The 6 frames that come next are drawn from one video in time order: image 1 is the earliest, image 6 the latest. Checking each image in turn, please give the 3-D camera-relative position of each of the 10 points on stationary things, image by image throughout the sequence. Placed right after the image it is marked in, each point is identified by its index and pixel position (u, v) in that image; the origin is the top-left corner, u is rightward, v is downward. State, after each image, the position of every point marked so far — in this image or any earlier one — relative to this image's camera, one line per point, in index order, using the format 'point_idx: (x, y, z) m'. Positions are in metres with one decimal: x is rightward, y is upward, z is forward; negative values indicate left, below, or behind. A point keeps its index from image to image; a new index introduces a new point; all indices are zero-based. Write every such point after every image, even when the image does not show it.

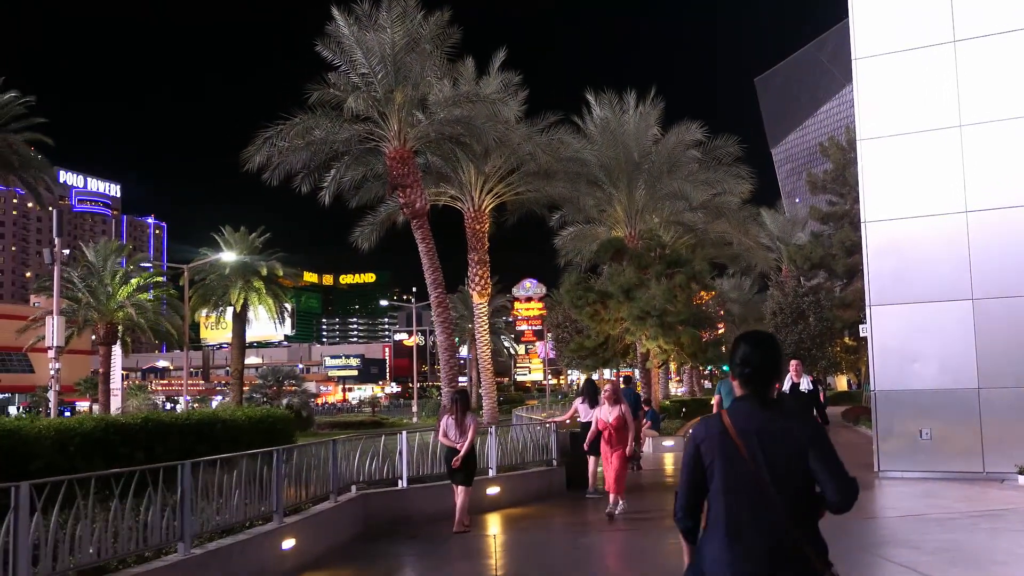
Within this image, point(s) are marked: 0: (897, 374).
0: (+4.9, -1.1, +11.9) m
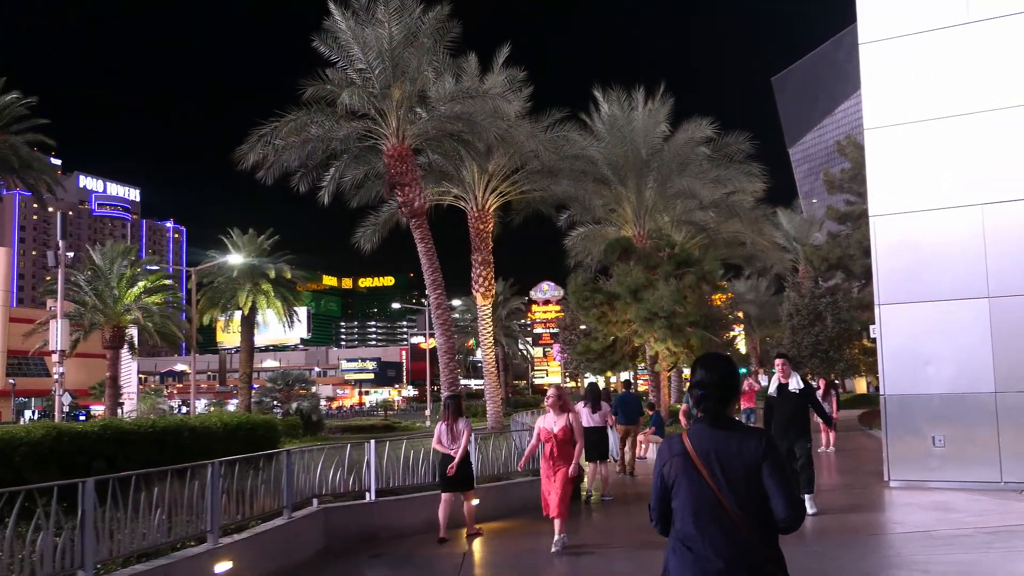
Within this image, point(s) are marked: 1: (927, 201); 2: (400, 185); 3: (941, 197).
0: (+4.8, -1.1, +11.2) m
1: (+5.1, +1.1, +11.3) m
2: (-2.4, +2.2, +19.5) m
3: (+5.3, +1.2, +11.2) m
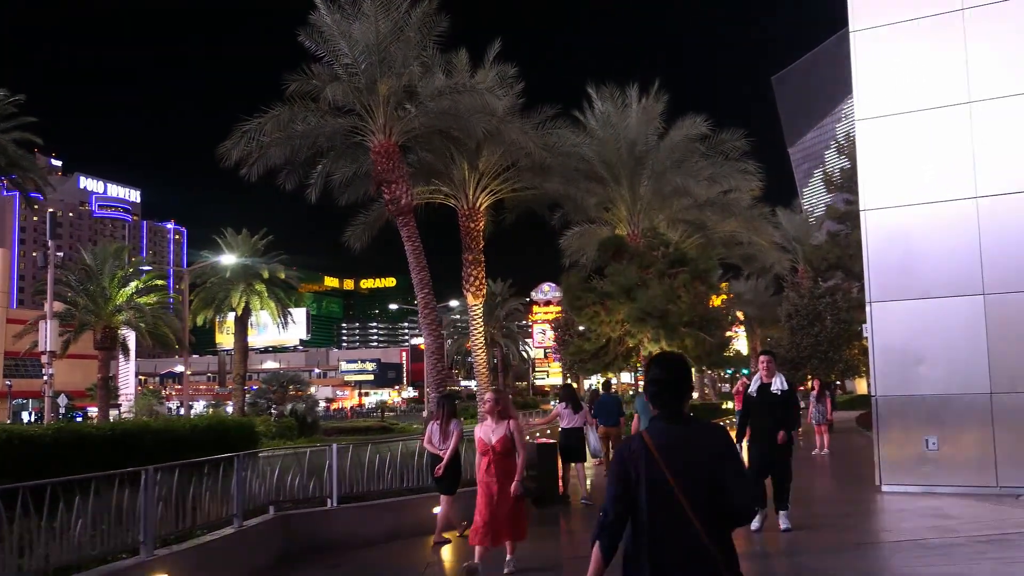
0: (+4.6, -1.1, +10.9) m
1: (+4.8, +1.2, +11.0) m
2: (-2.7, +2.2, +19.1) m
3: (+5.0, +1.2, +10.8) m
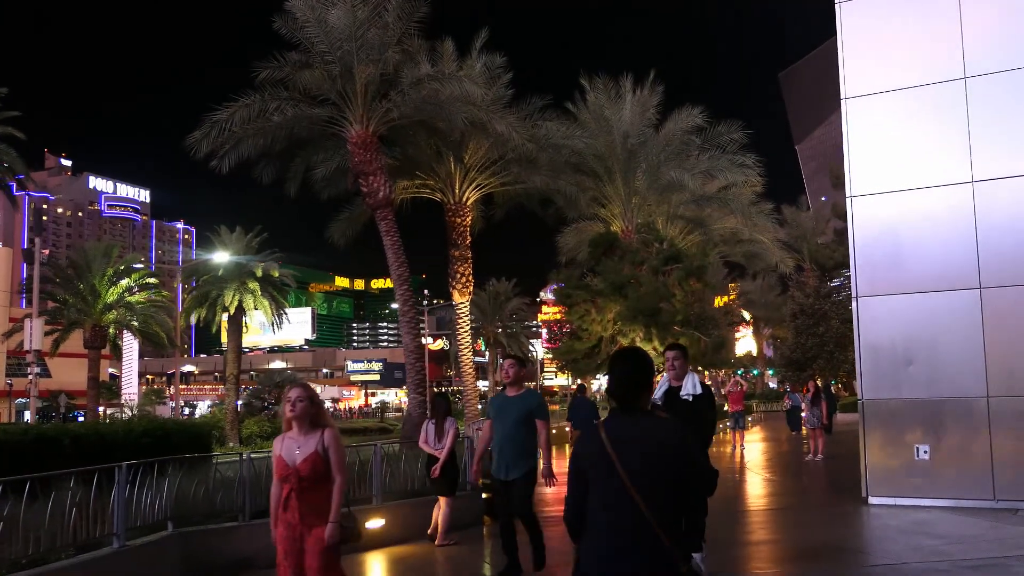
0: (+4.2, -1.0, +10.1) m
1: (+4.4, +1.2, +10.2) m
2: (-3.0, +2.3, +18.4) m
3: (+4.6, +1.3, +10.0) m
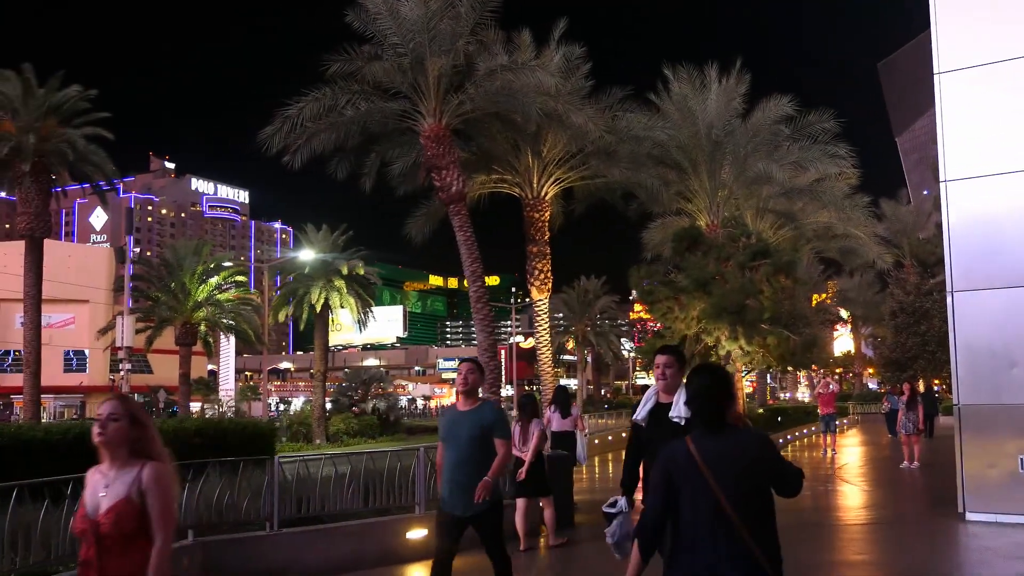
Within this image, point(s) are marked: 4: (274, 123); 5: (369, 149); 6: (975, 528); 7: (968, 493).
0: (+4.8, -0.9, +9.0) m
1: (+5.1, +1.3, +9.1) m
2: (-1.5, +2.4, +18.0) m
3: (+5.2, +1.3, +9.0) m
4: (-4.4, +3.1, +17.0) m
5: (-3.0, +3.0, +19.4) m
6: (+4.5, -2.3, +8.8) m
7: (+4.6, -2.1, +9.2) m
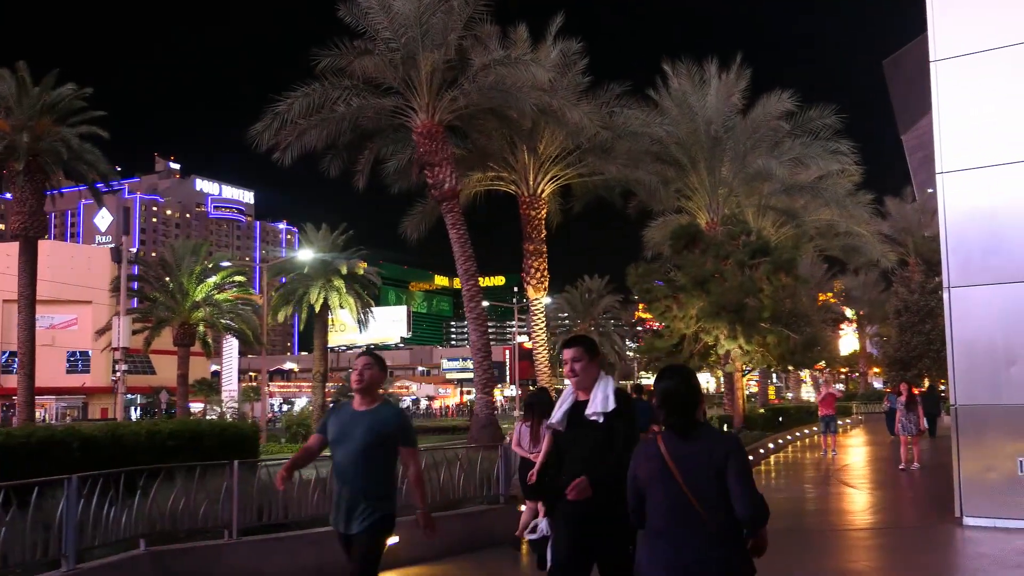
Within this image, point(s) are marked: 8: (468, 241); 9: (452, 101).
0: (+4.6, -0.9, +8.7) m
1: (+4.9, +1.3, +8.8) m
2: (-1.6, +2.4, +17.8) m
3: (+5.1, +1.4, +8.7) m
4: (-4.6, +3.1, +16.7) m
5: (-3.1, +3.0, +19.1) m
6: (+4.3, -2.3, +8.4) m
7: (+4.5, -2.0, +8.8) m
8: (-0.8, +0.9, +17.0) m
9: (-1.2, +3.6, +17.4) m
